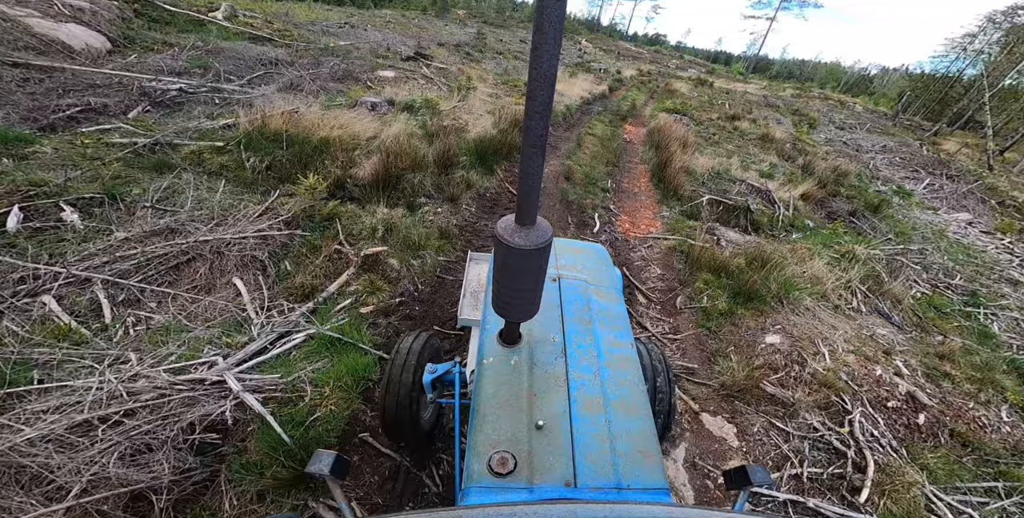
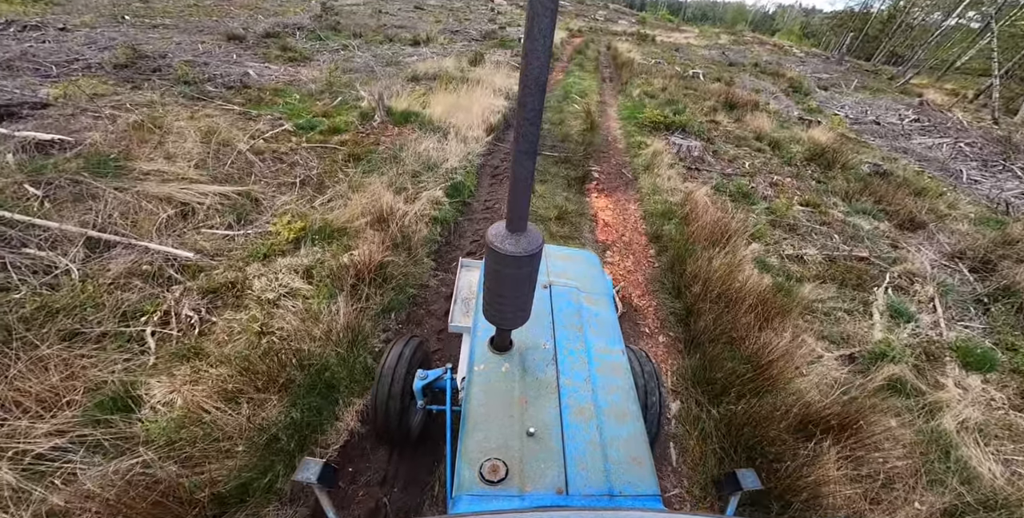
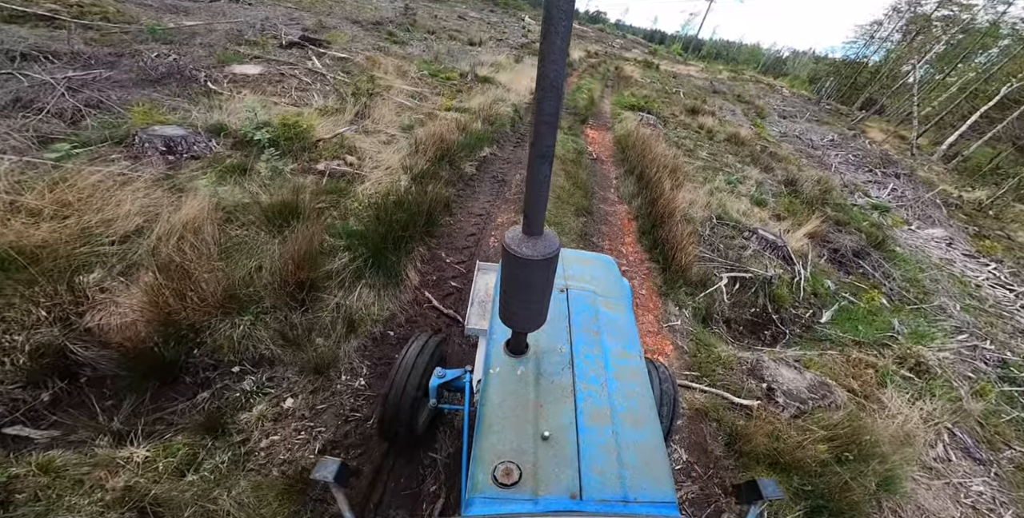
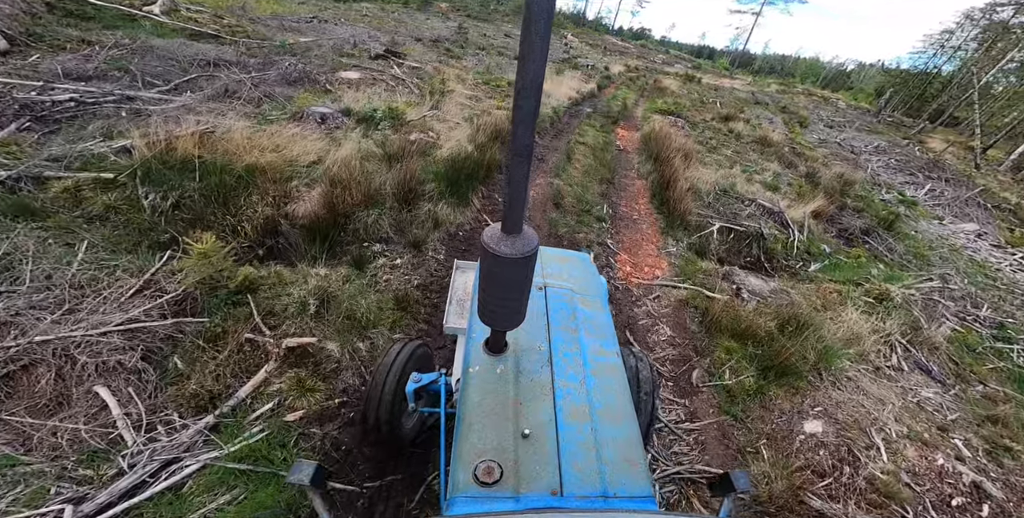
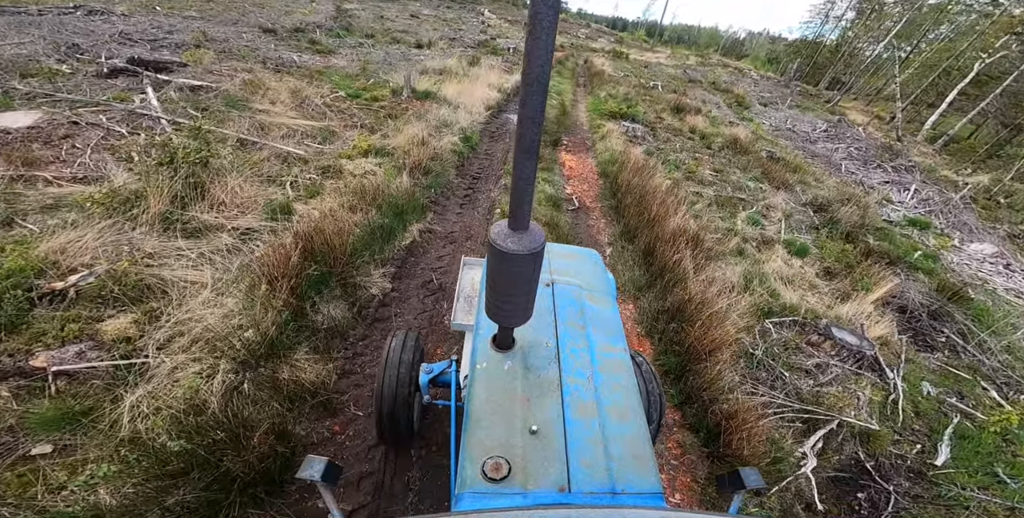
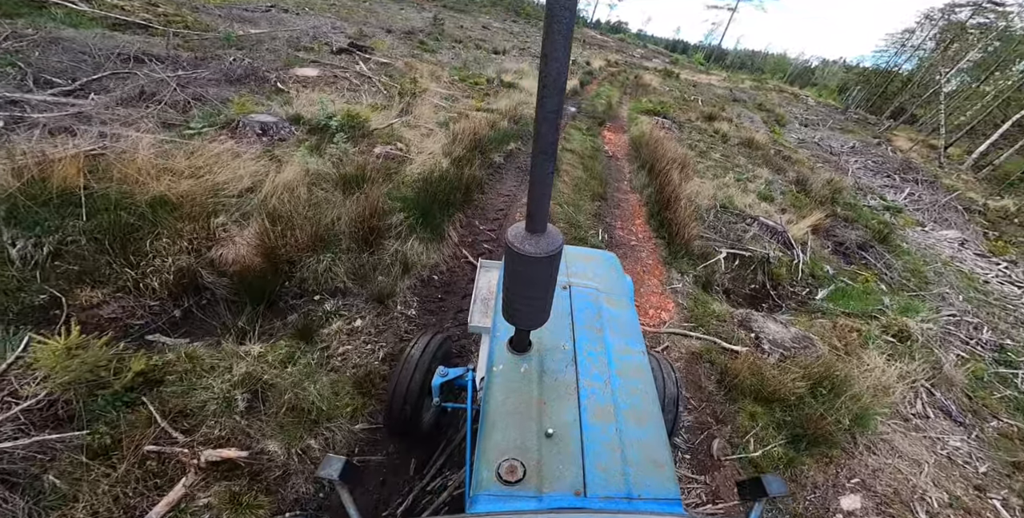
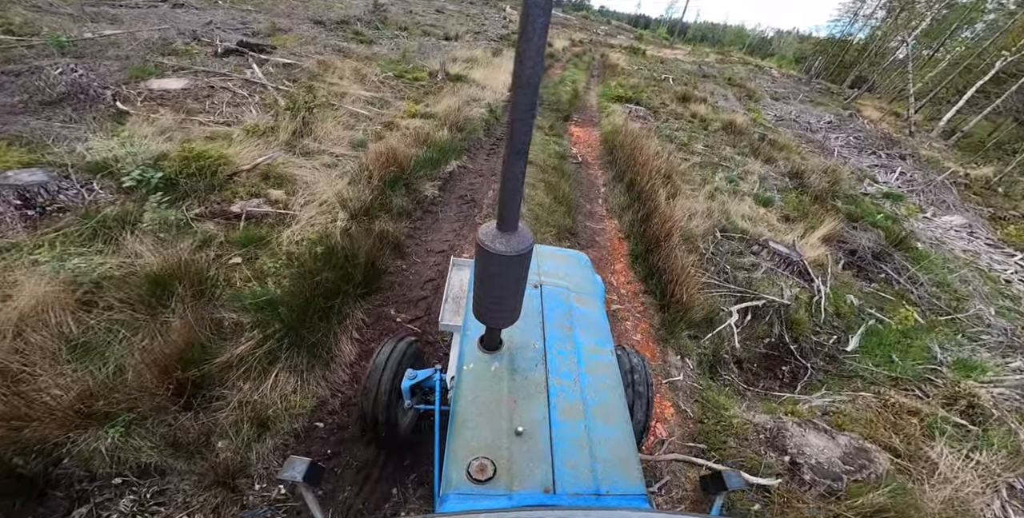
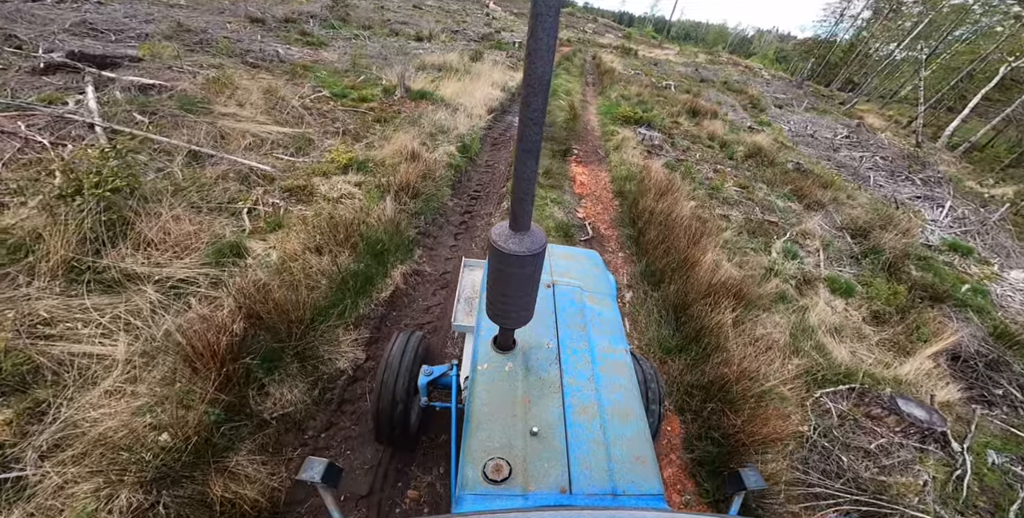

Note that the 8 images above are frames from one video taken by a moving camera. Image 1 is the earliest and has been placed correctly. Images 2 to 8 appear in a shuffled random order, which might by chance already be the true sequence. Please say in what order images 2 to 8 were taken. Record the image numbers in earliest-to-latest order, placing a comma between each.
4, 6, 3, 7, 5, 8, 2
